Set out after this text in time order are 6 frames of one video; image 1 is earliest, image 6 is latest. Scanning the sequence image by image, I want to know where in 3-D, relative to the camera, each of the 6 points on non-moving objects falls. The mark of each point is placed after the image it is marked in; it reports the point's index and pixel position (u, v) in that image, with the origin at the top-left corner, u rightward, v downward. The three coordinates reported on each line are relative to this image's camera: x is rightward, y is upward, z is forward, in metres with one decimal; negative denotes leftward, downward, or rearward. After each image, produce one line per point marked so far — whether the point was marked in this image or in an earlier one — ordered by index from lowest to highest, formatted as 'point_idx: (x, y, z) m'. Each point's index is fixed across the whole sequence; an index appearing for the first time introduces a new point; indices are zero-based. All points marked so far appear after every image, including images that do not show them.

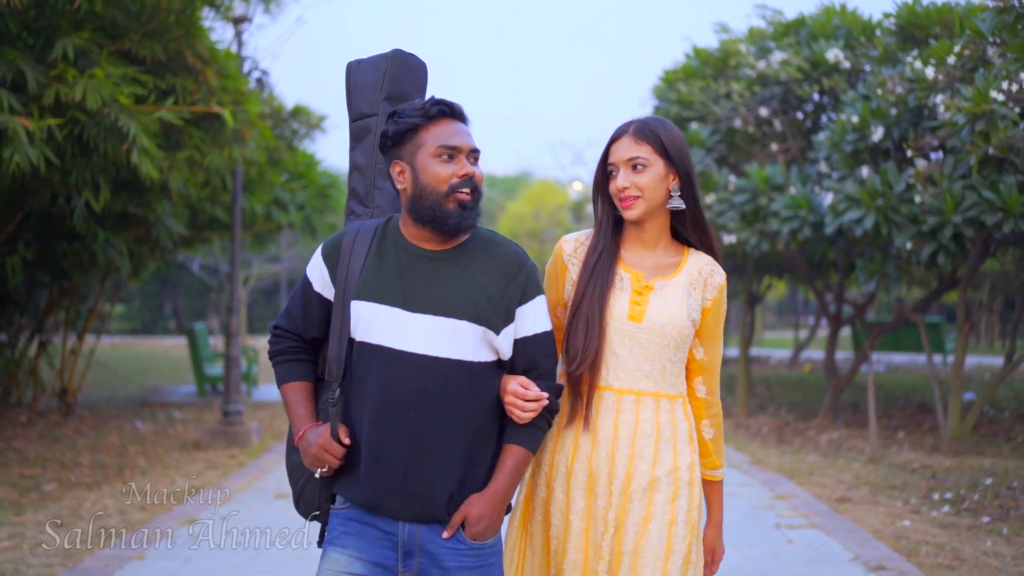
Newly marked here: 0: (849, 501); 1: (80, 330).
0: (+2.4, -1.5, +7.0) m
1: (-5.3, -0.5, +12.2) m
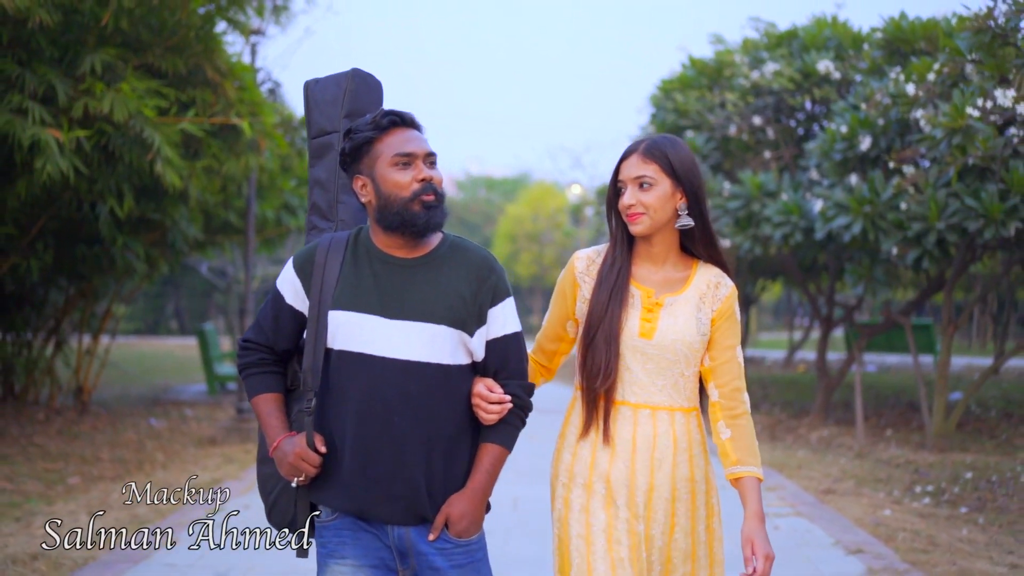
0: (+2.4, -1.5, +7.4) m
1: (-5.3, -0.6, +12.6) m
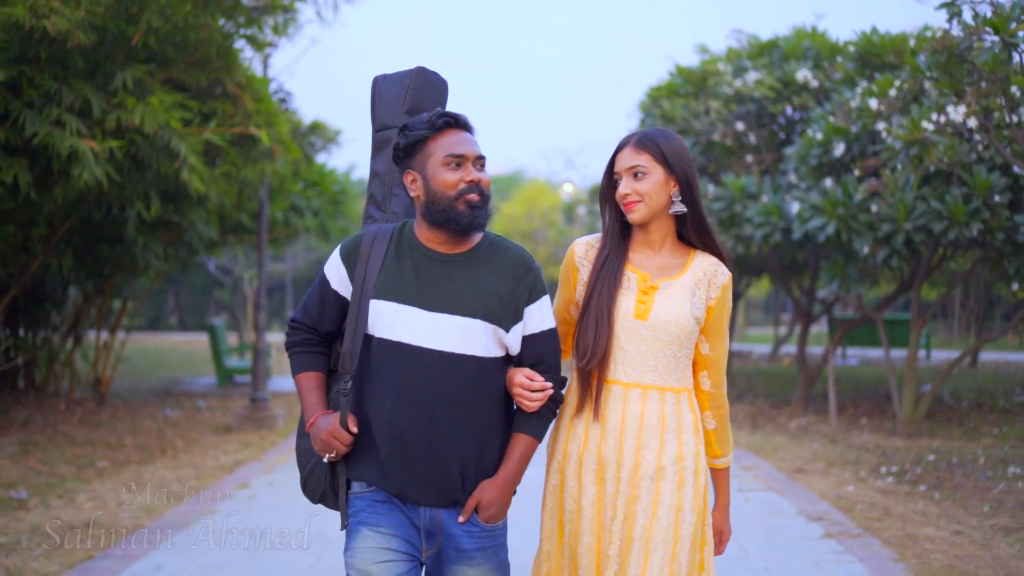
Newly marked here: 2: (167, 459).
0: (+2.4, -1.5, +8.1) m
1: (-5.4, -0.5, +13.2) m
2: (-3.2, -1.6, +9.1) m
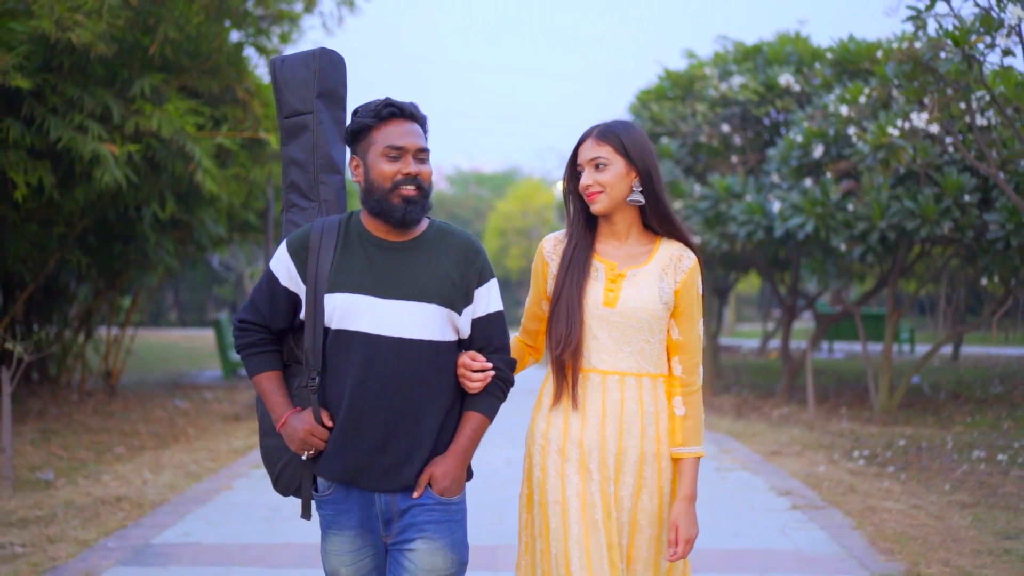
0: (+2.4, -1.5, +8.7) m
1: (-5.4, -0.5, +13.8) m
2: (-3.2, -1.5, +9.6) m
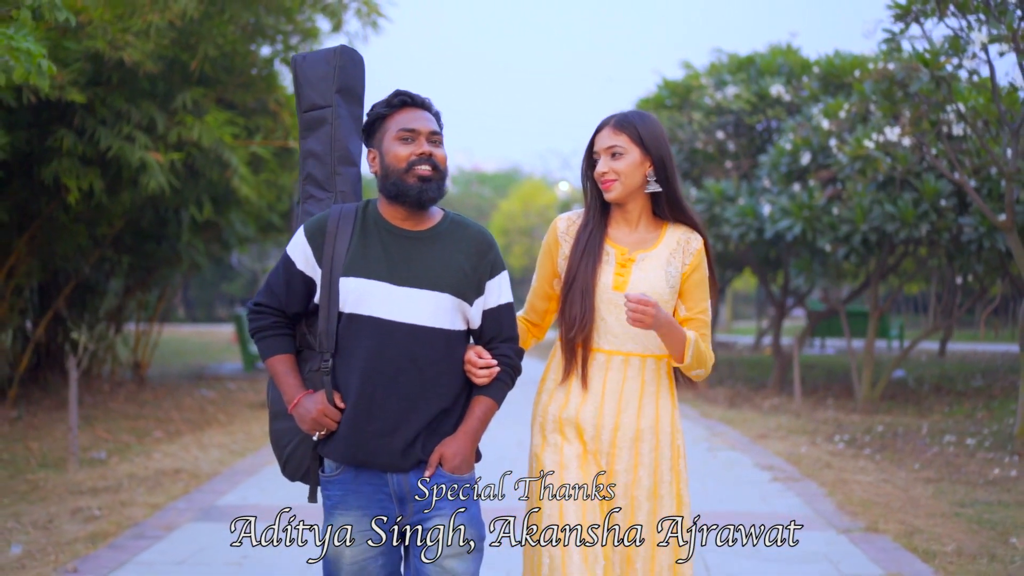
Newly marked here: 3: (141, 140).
0: (+2.4, -1.4, +9.5) m
1: (-5.3, -0.4, +14.5) m
2: (-3.1, -1.5, +10.4) m
3: (-3.4, +1.3, +9.0) m
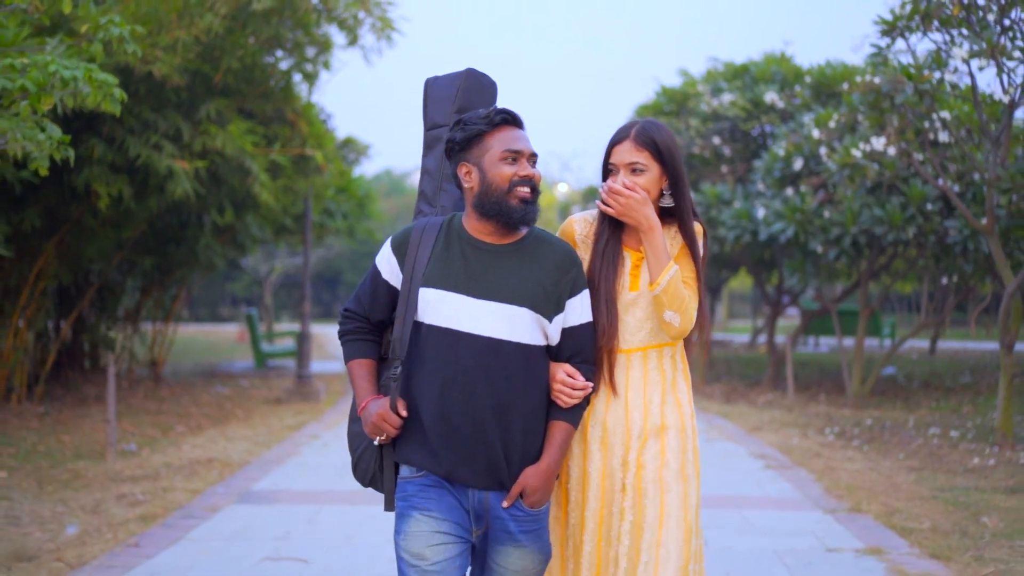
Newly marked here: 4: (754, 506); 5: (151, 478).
0: (+2.5, -1.4, +10.0) m
1: (-5.3, -0.4, +15.0) m
2: (-3.1, -1.5, +10.9) m
3: (-3.3, +1.3, +9.5) m
4: (+1.6, -1.4, +6.3) m
5: (-2.7, -1.4, +7.4) m
